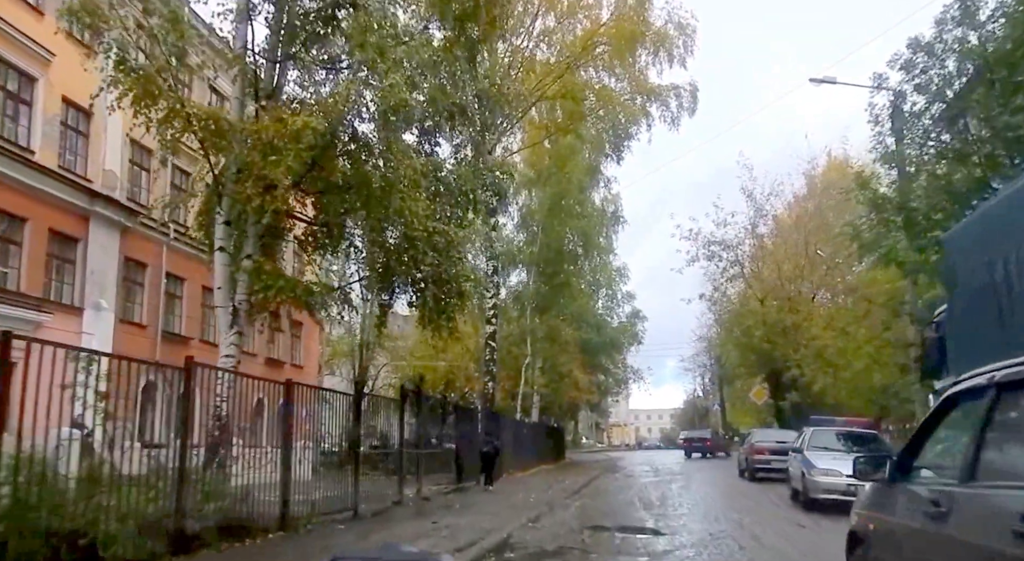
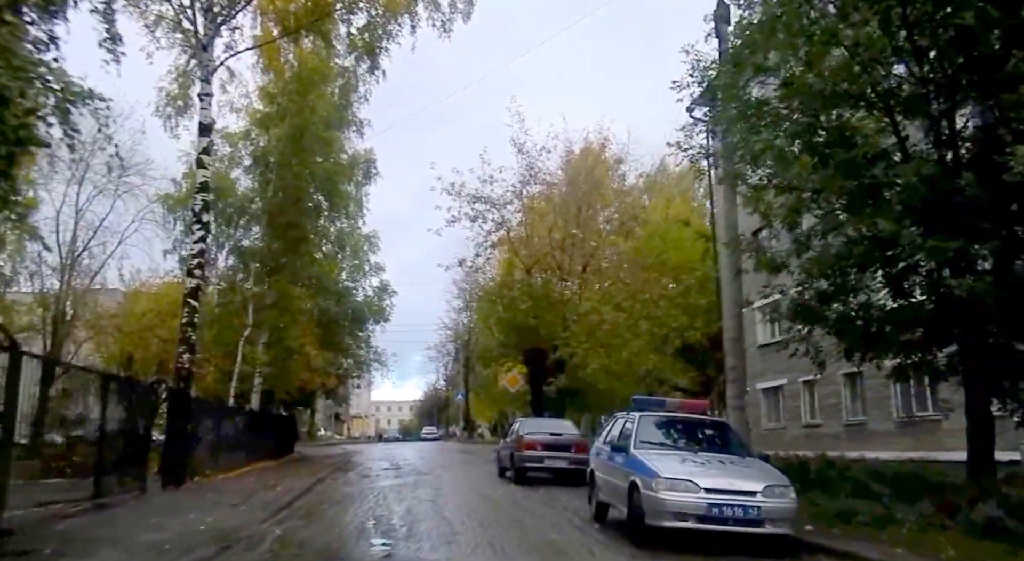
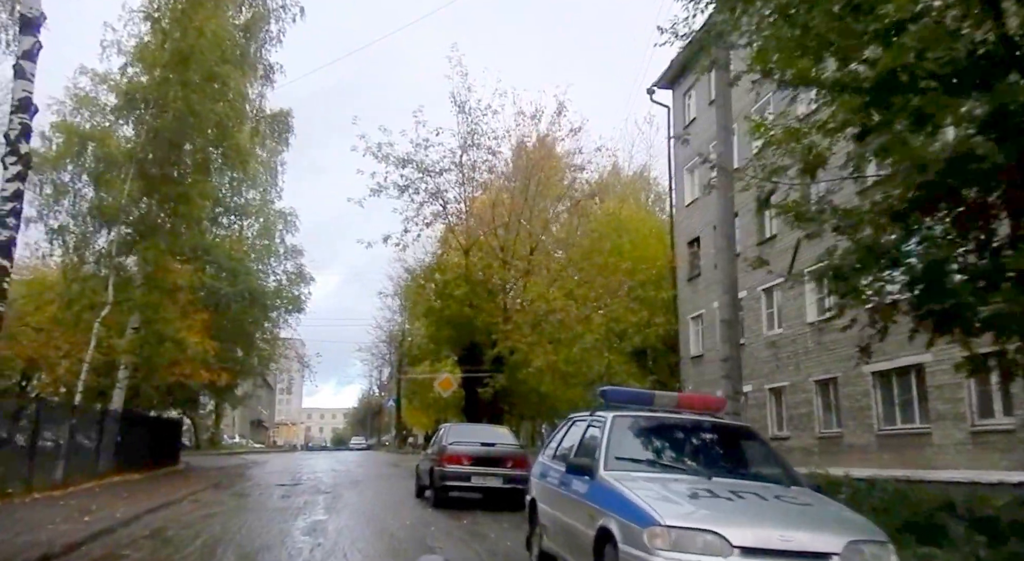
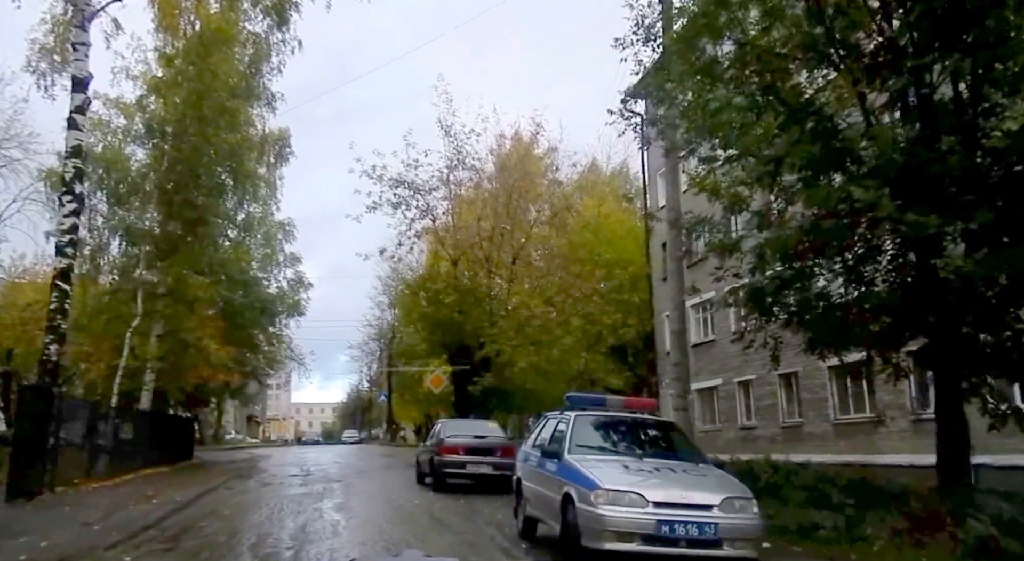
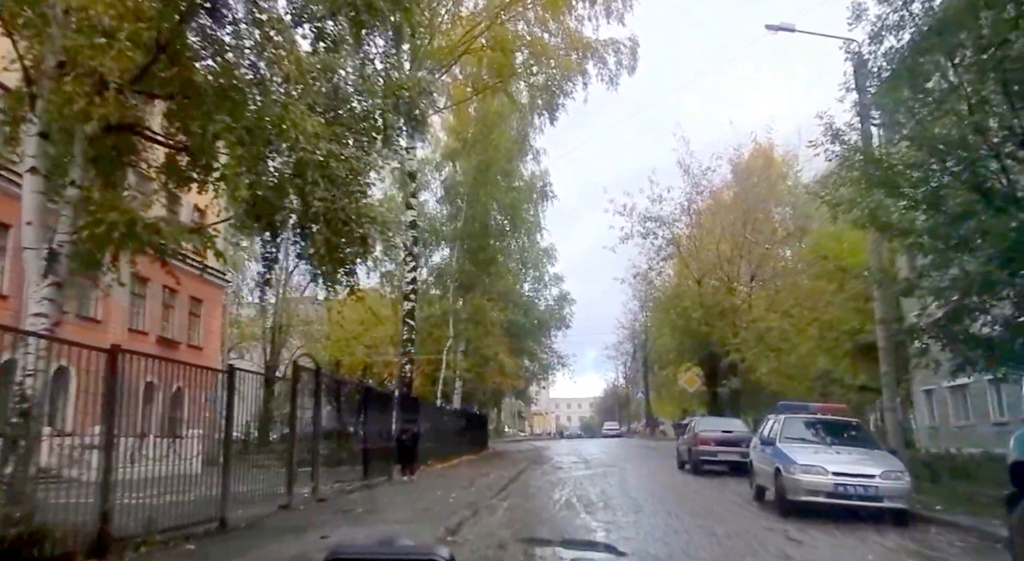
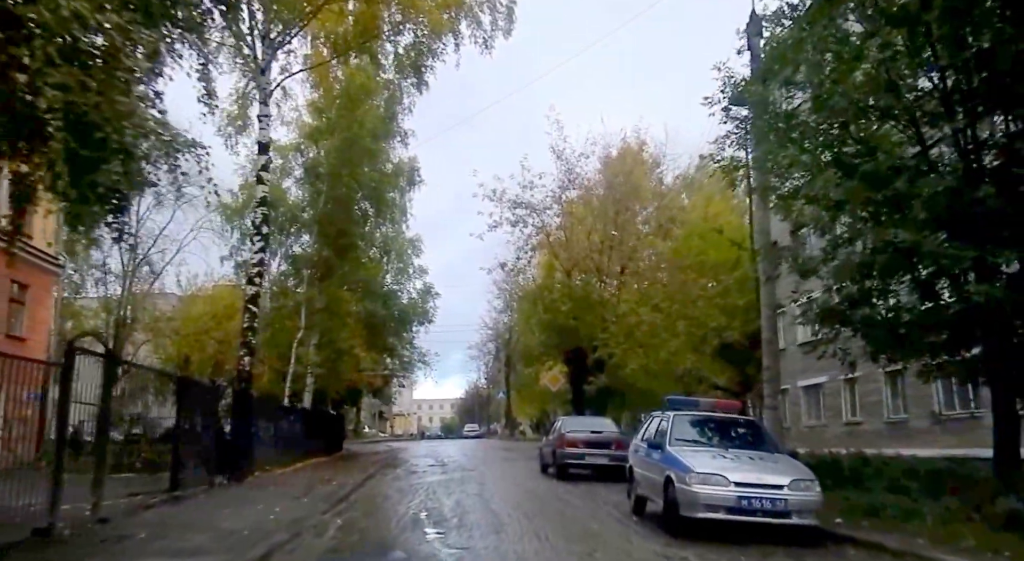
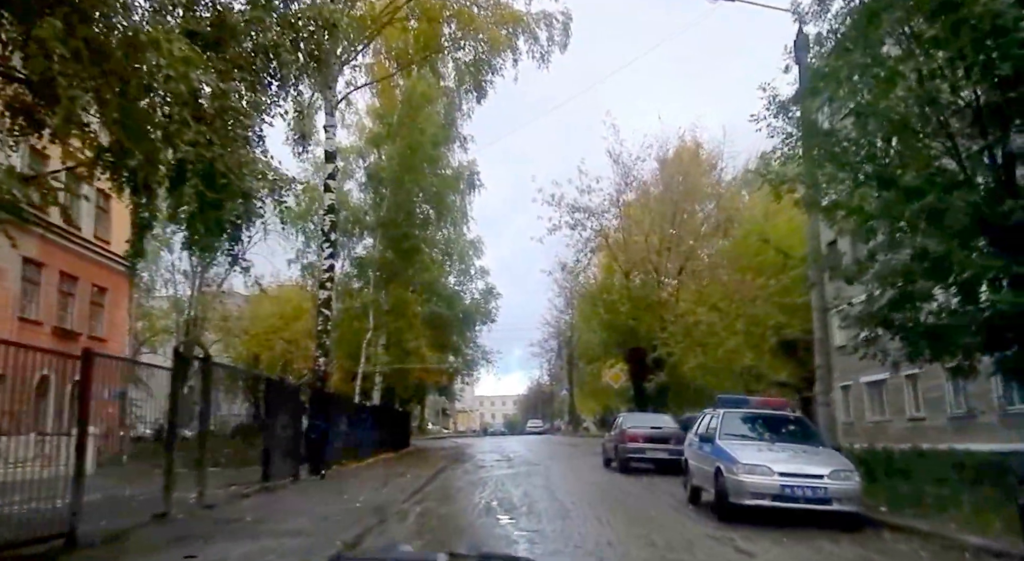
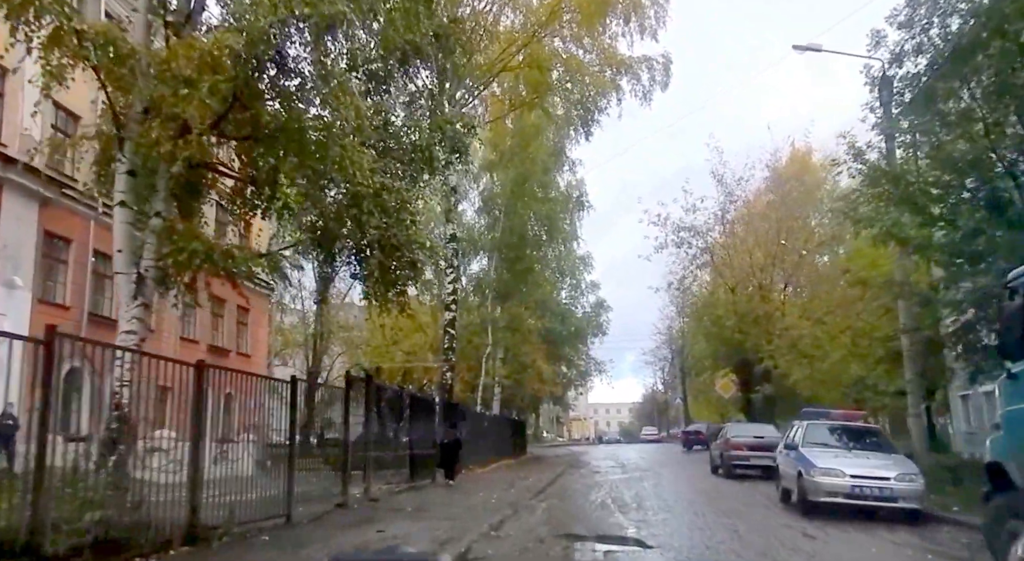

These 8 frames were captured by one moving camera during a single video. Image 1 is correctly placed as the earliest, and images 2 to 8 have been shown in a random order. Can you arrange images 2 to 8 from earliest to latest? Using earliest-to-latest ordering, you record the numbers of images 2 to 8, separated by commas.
8, 5, 7, 6, 2, 4, 3
